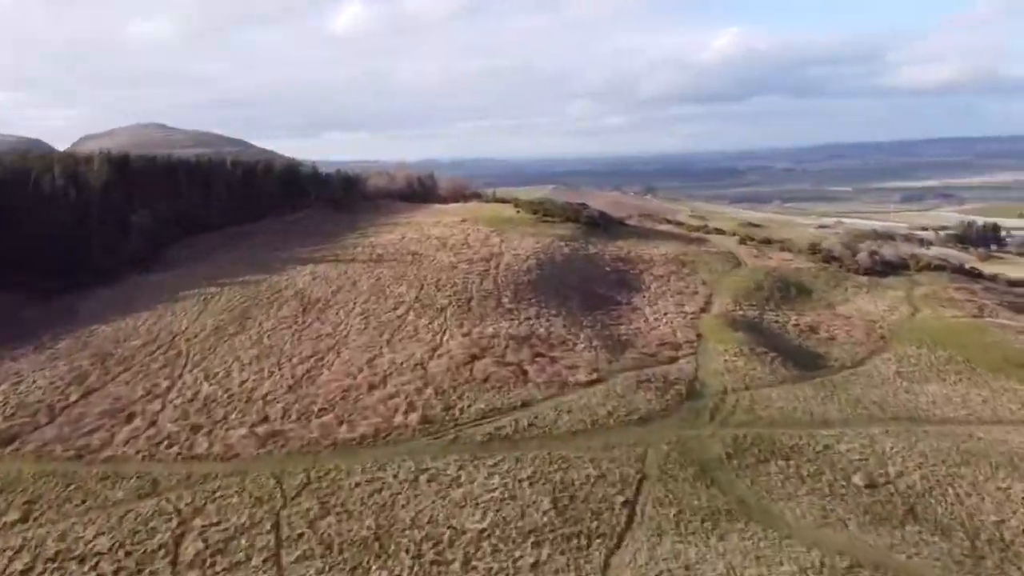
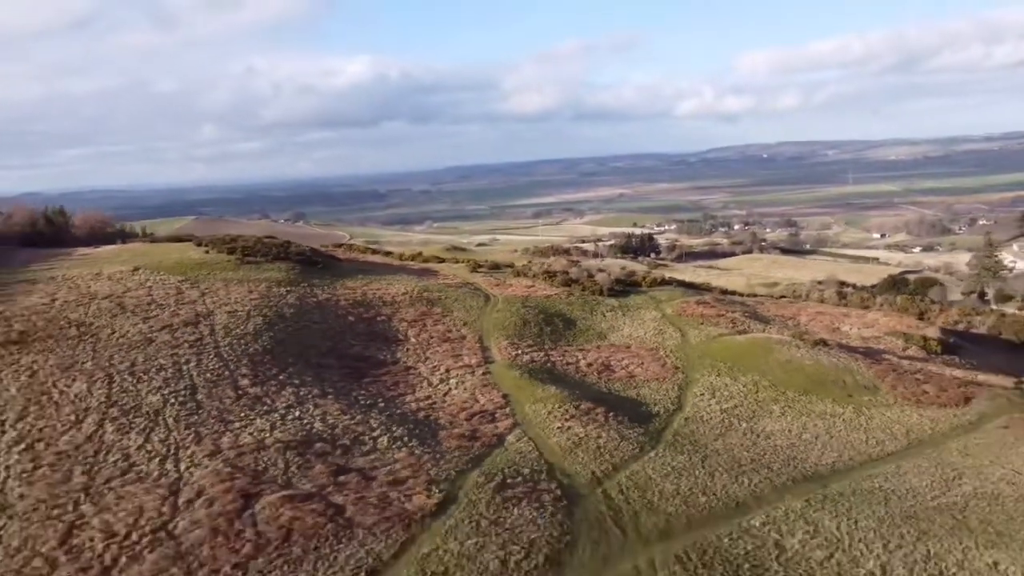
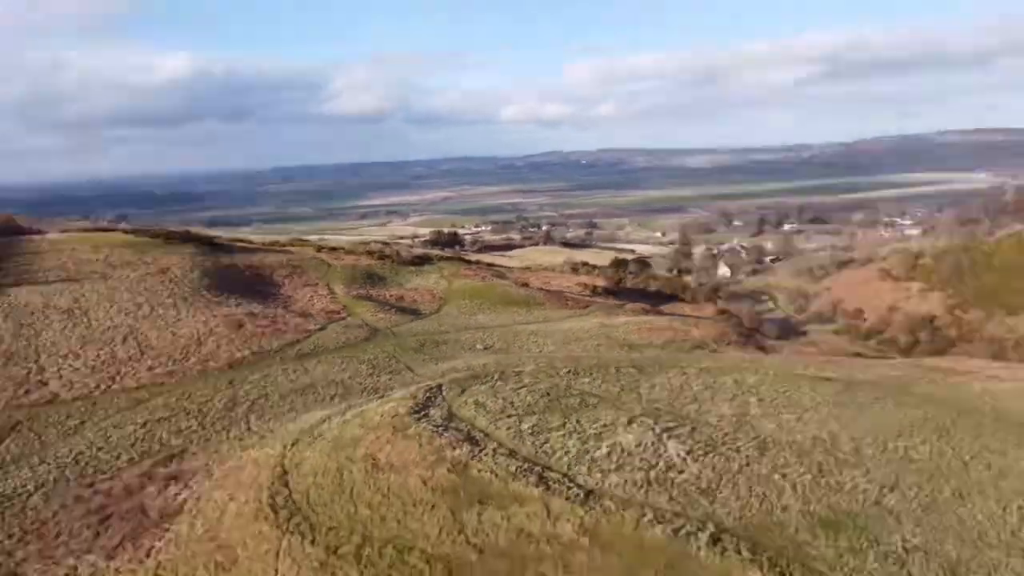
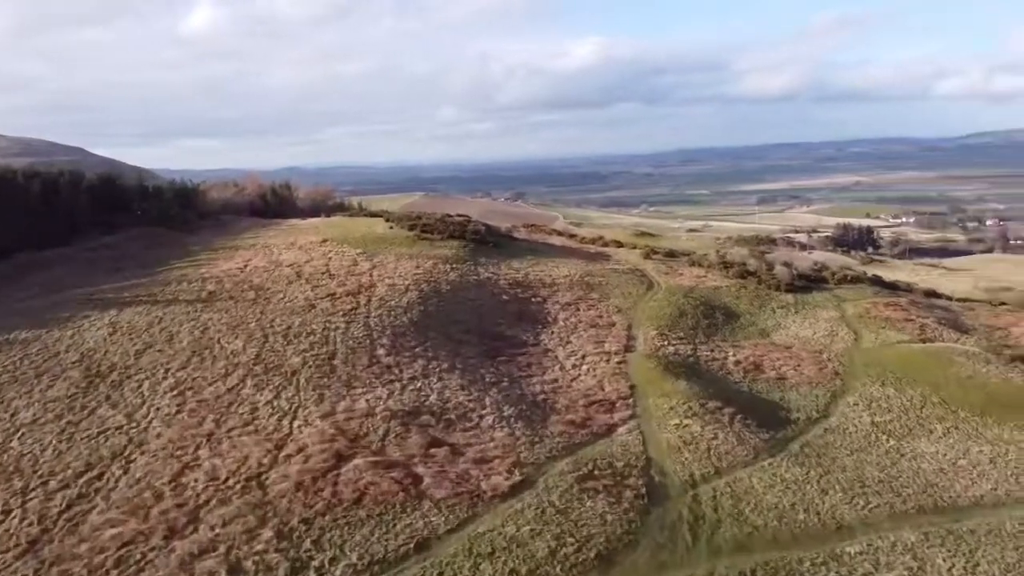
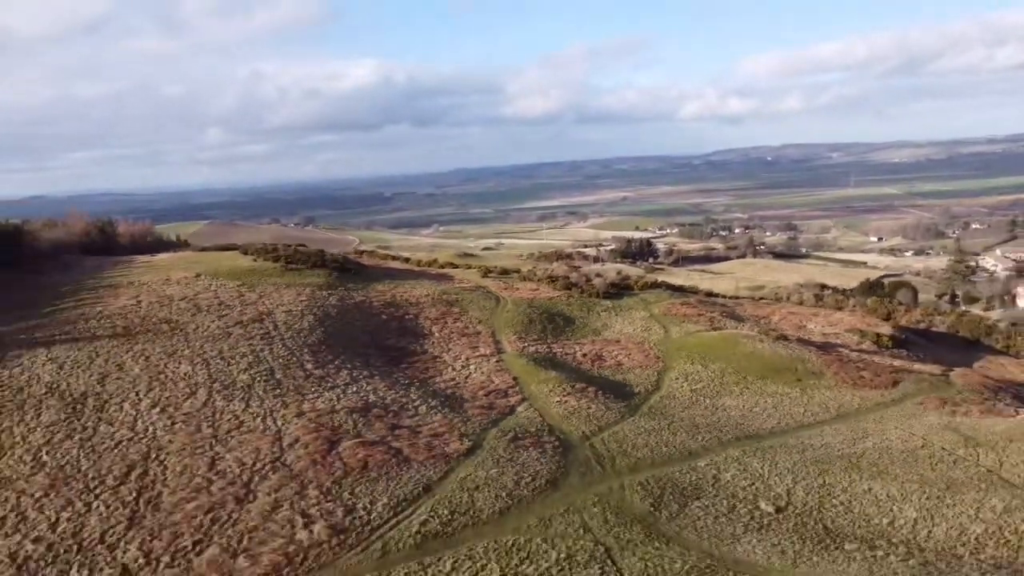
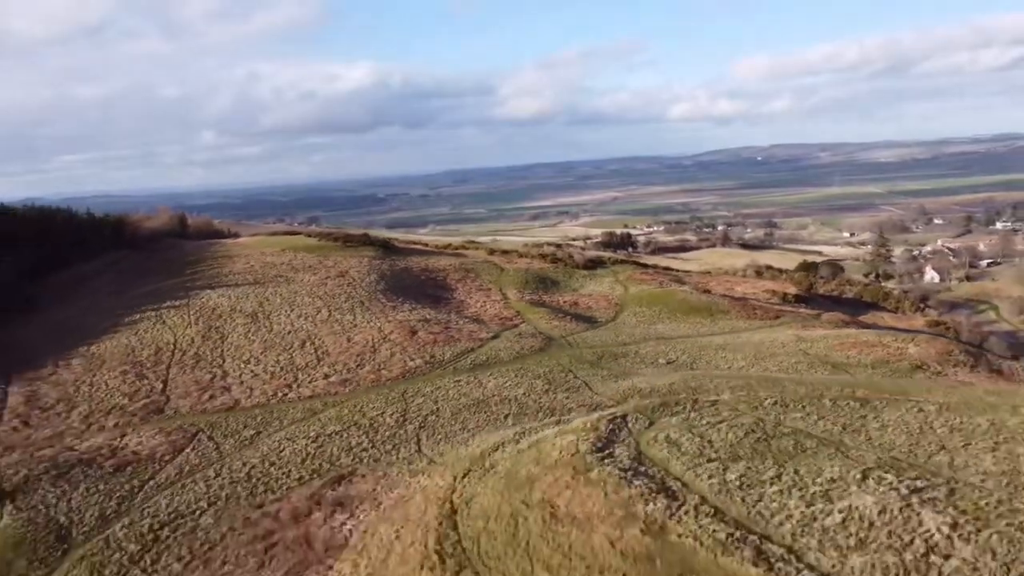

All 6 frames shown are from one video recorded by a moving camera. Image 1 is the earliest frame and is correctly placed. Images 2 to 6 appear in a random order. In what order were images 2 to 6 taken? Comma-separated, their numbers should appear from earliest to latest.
4, 2, 5, 6, 3
